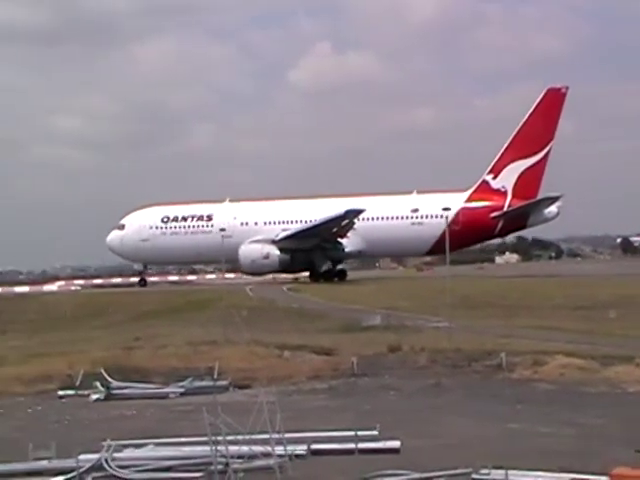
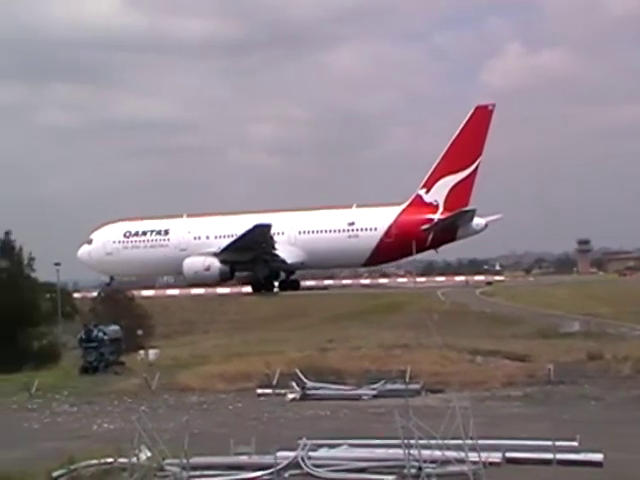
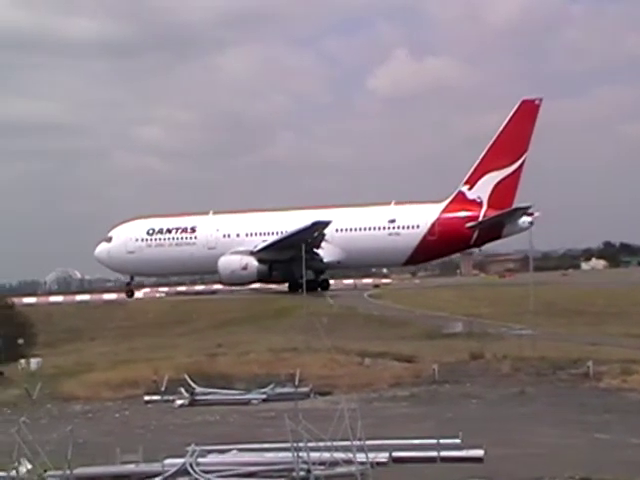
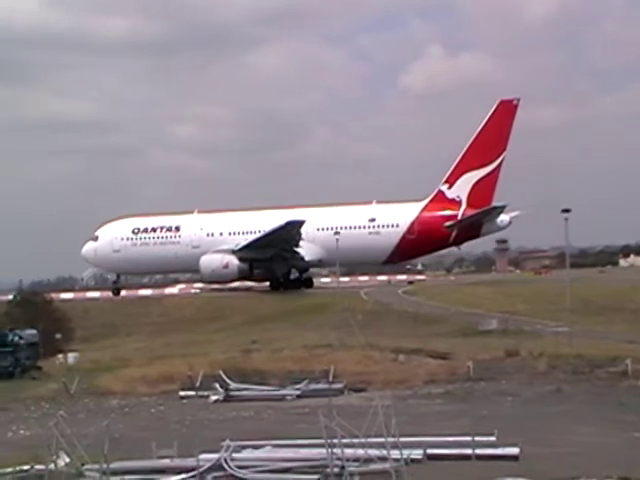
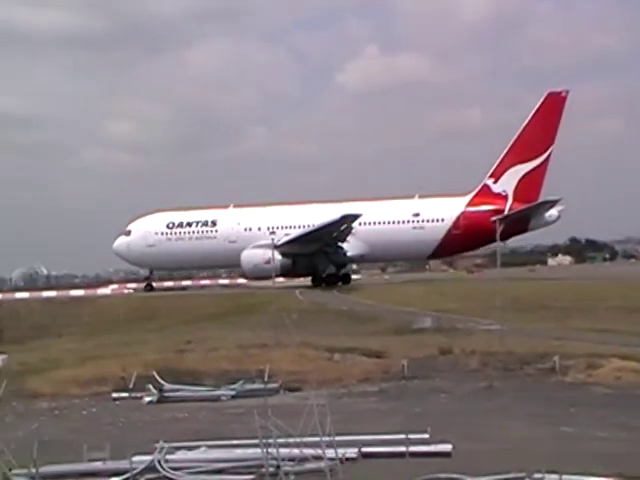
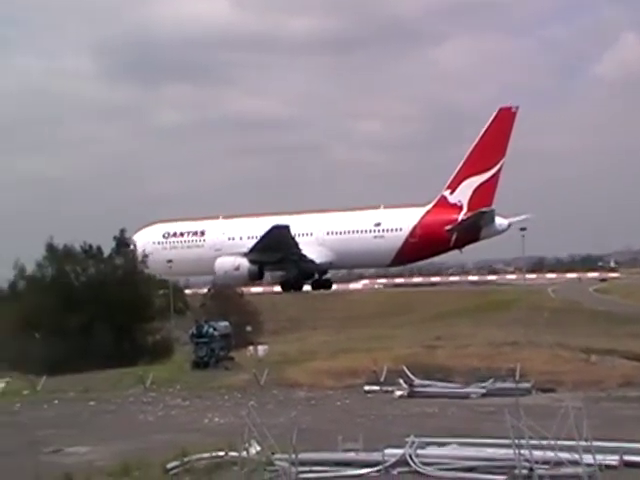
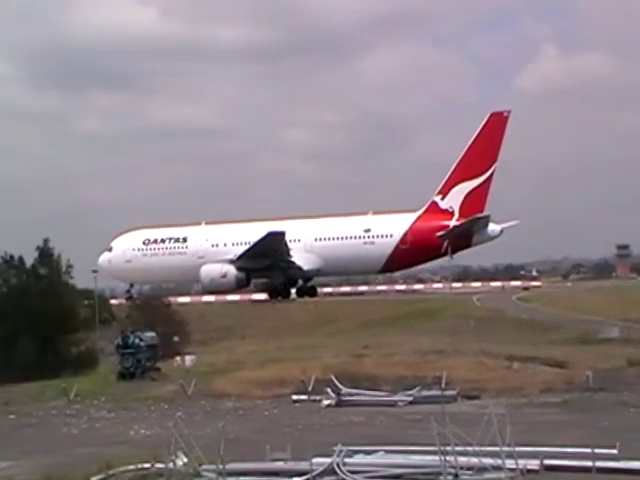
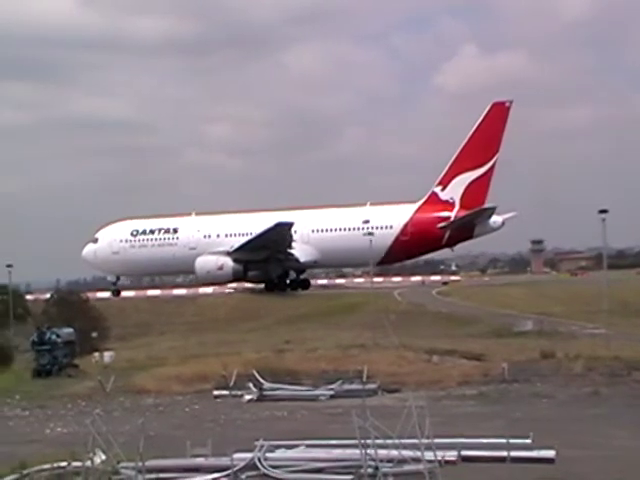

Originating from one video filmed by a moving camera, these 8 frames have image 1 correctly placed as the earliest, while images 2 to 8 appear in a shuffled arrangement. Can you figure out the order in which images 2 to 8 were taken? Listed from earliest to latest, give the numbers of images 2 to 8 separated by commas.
5, 3, 4, 8, 2, 7, 6
